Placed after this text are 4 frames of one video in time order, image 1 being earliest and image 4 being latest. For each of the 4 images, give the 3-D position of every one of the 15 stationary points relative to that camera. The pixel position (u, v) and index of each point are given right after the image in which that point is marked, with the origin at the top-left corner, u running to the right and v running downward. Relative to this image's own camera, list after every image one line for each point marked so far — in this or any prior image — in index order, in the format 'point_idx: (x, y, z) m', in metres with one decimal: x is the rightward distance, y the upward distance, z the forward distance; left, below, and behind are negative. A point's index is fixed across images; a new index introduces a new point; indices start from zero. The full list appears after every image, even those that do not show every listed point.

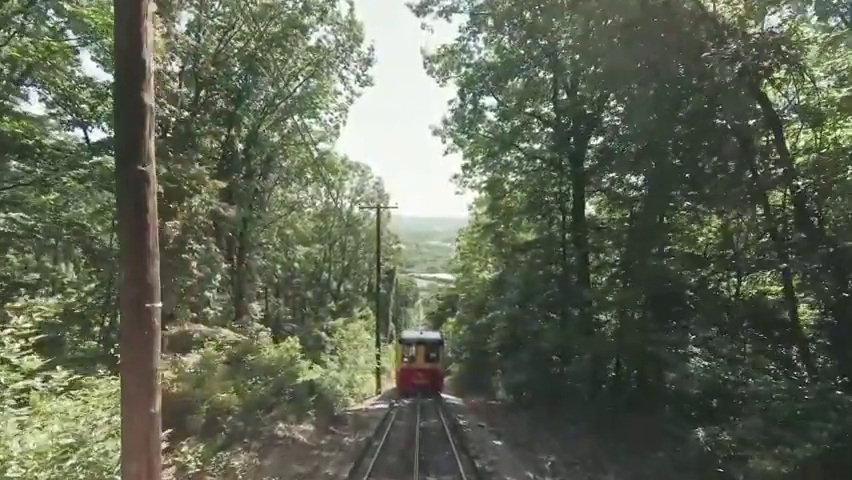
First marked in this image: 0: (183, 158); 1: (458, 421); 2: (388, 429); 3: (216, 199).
0: (-7.8, +2.6, +17.3) m
1: (+1.1, -6.3, +18.6) m
2: (-1.3, -6.0, +16.7) m
3: (-7.6, +1.5, +19.4) m
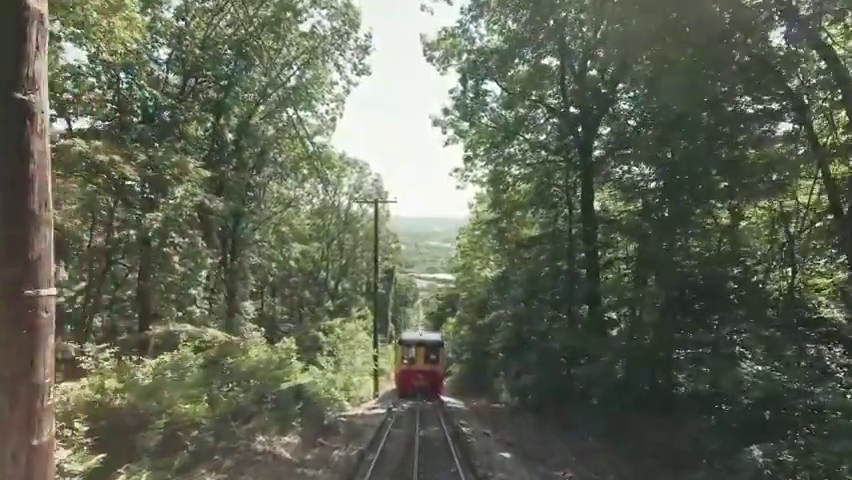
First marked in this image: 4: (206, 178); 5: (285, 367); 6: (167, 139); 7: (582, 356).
0: (-7.8, +2.8, +16.1) m
1: (+1.1, -6.1, +17.4) m
2: (-1.3, -5.8, +15.5) m
3: (-7.6, +1.7, +18.2) m
4: (-7.9, +2.2, +19.2) m
5: (-4.4, -4.0, +16.7) m
6: (-8.1, +3.1, +16.8) m
7: (+5.5, -4.0, +18.7) m
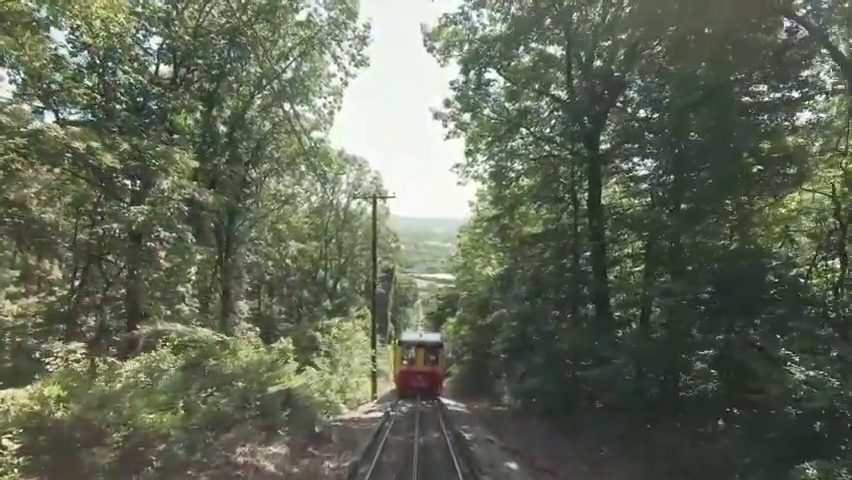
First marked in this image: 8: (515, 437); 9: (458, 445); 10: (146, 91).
0: (-7.8, +3.0, +15.3) m
1: (+1.1, -6.0, +16.5) m
2: (-1.3, -5.7, +14.7) m
3: (-7.6, +1.9, +17.4) m
4: (-7.9, +2.4, +18.4) m
5: (-4.4, -3.8, +15.8) m
6: (-8.1, +3.3, +16.0) m
7: (+5.5, -3.9, +17.9) m
8: (+3.3, -7.2, +19.7) m
9: (+0.9, -5.8, +15.3) m
10: (-8.3, +4.4, +16.0) m
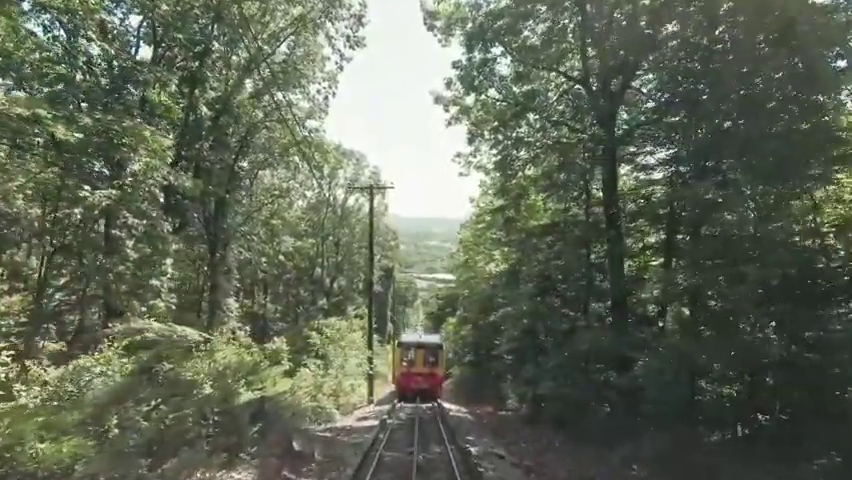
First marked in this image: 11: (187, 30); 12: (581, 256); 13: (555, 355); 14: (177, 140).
0: (-7.8, +3.3, +13.7) m
1: (+1.1, -5.7, +14.9) m
2: (-1.3, -5.4, +13.1) m
3: (-7.6, +2.2, +15.8) m
4: (-7.9, +2.7, +16.8) m
5: (-4.4, -3.5, +14.2) m
6: (-8.1, +3.6, +14.3) m
7: (+5.5, -3.6, +16.3) m
8: (+3.3, -6.9, +18.1) m
9: (+0.9, -5.5, +13.7) m
10: (-8.3, +4.7, +14.3) m
11: (-8.4, +7.3, +18.8) m
12: (+5.4, -0.5, +18.7) m
13: (+4.4, -3.9, +18.5) m
14: (-8.7, +3.5, +18.8) m
